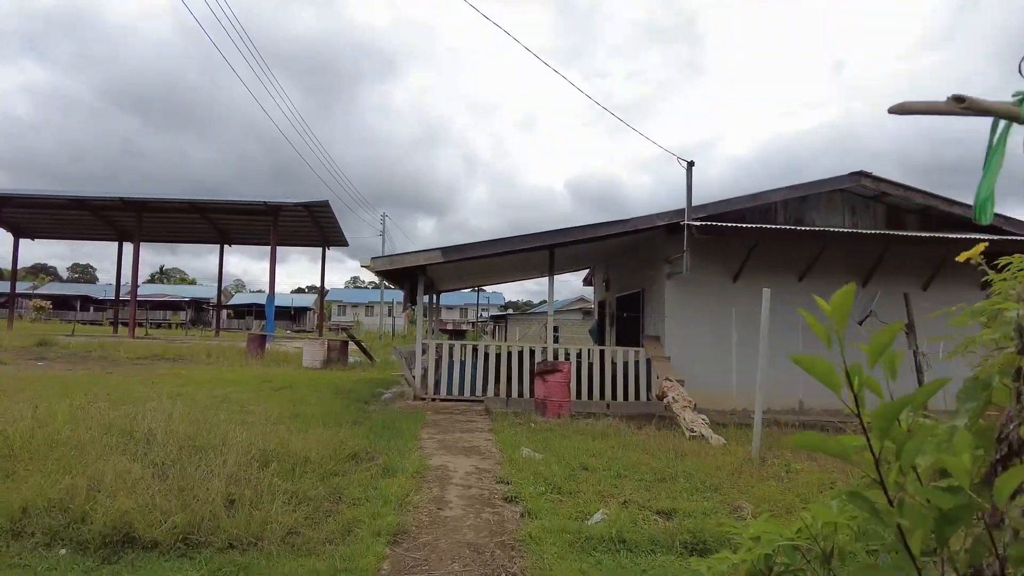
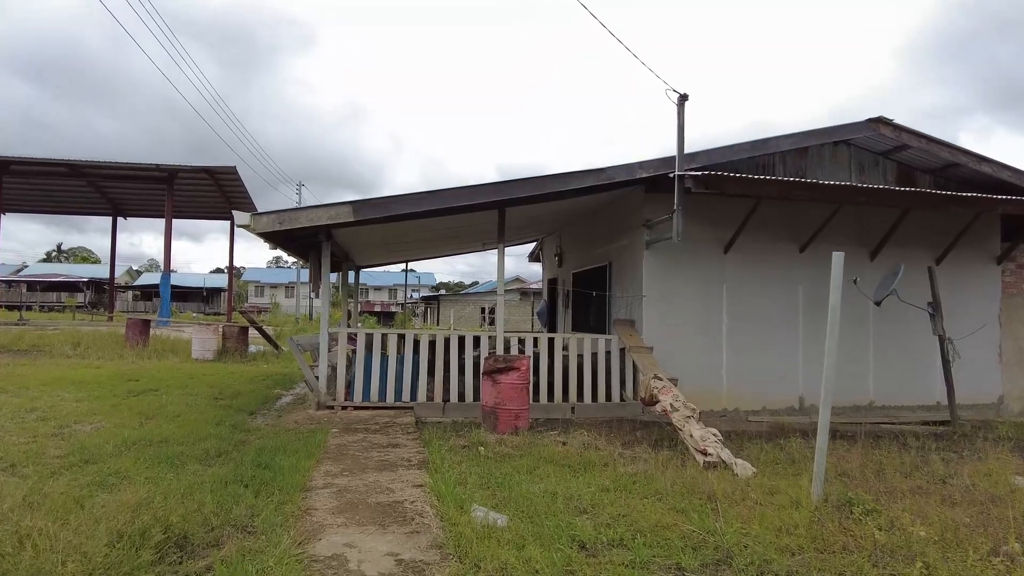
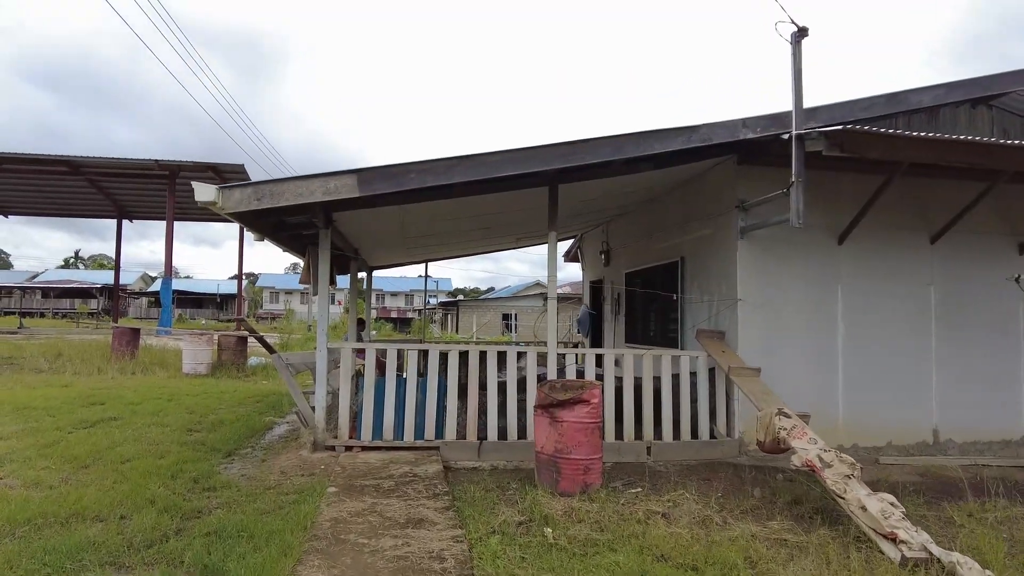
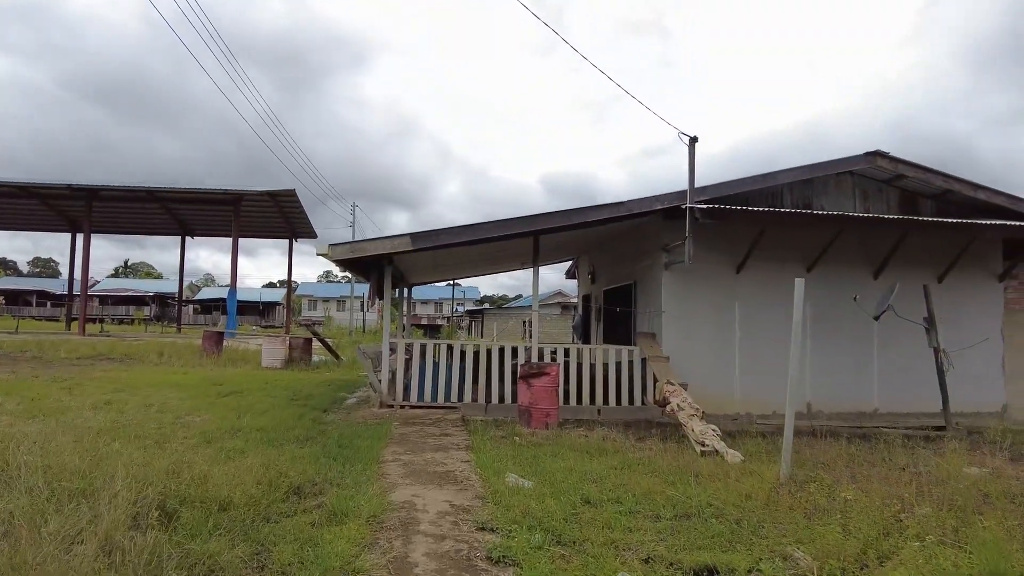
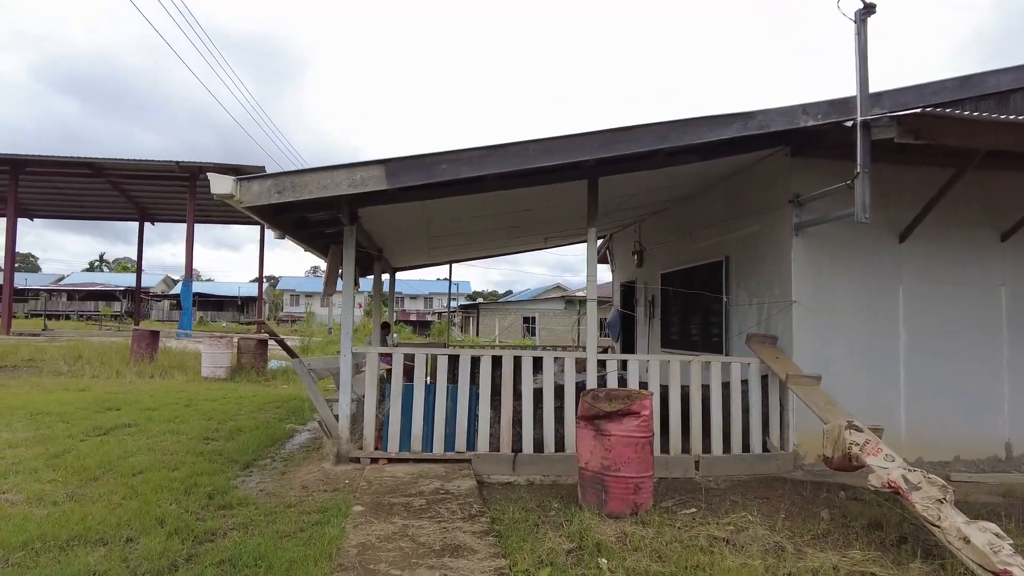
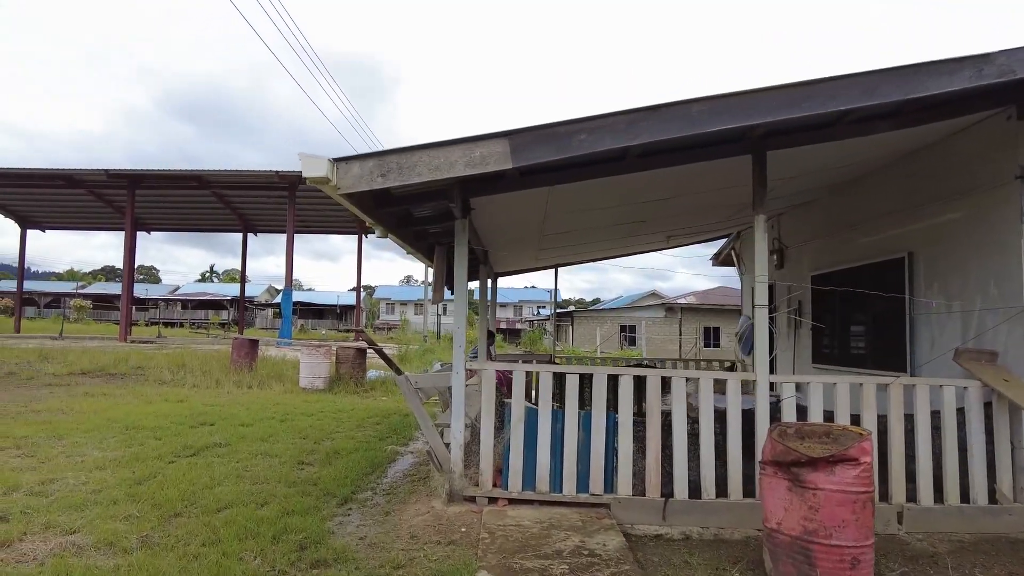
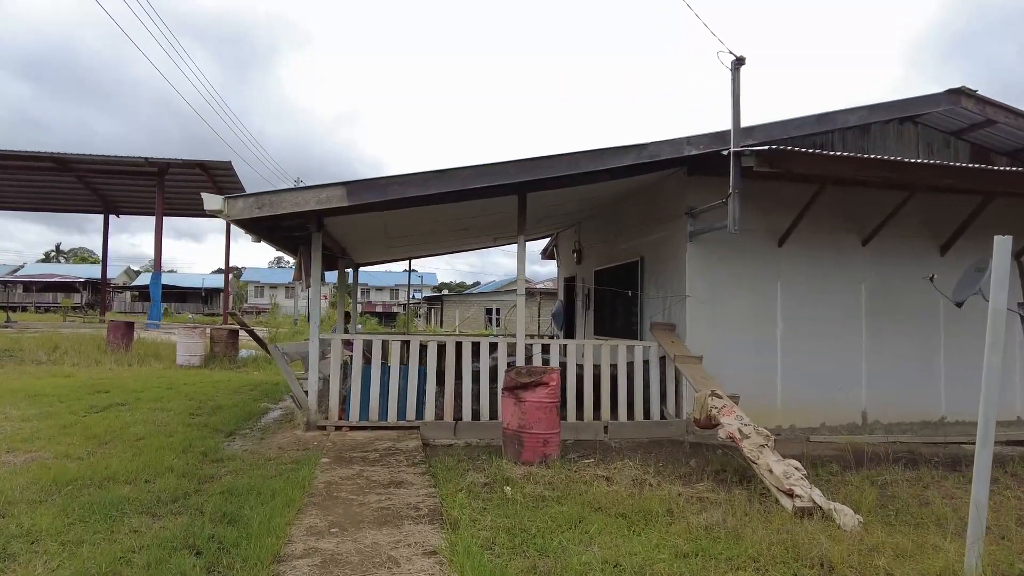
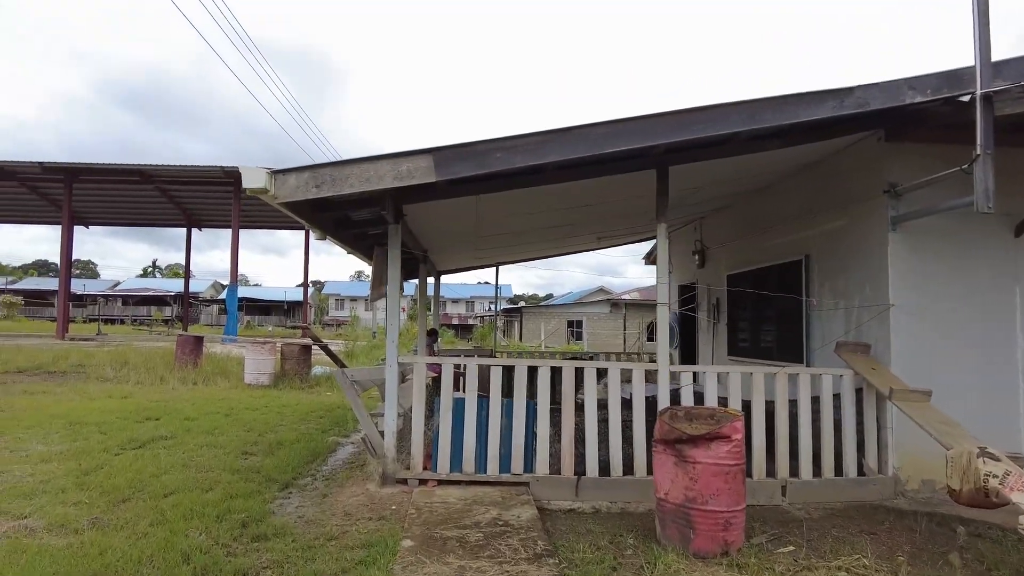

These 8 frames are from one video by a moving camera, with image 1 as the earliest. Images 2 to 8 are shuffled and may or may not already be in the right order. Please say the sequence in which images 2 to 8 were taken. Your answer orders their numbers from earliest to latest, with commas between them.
4, 2, 7, 3, 5, 8, 6
